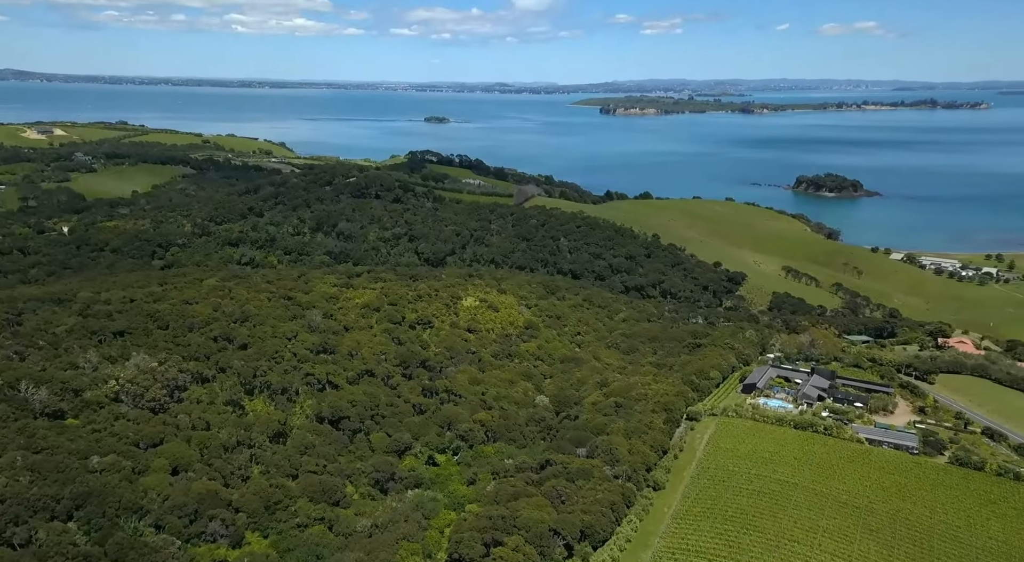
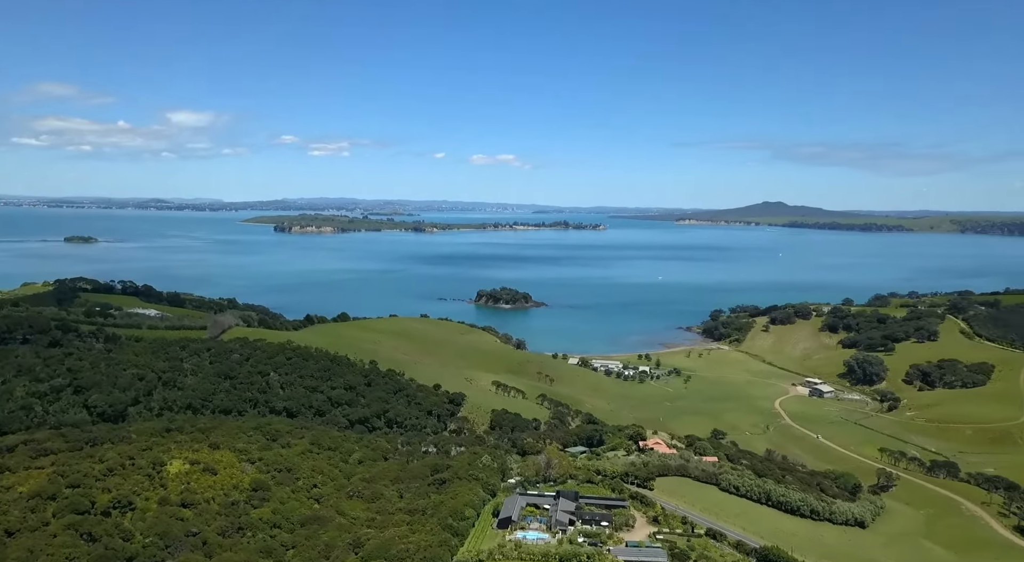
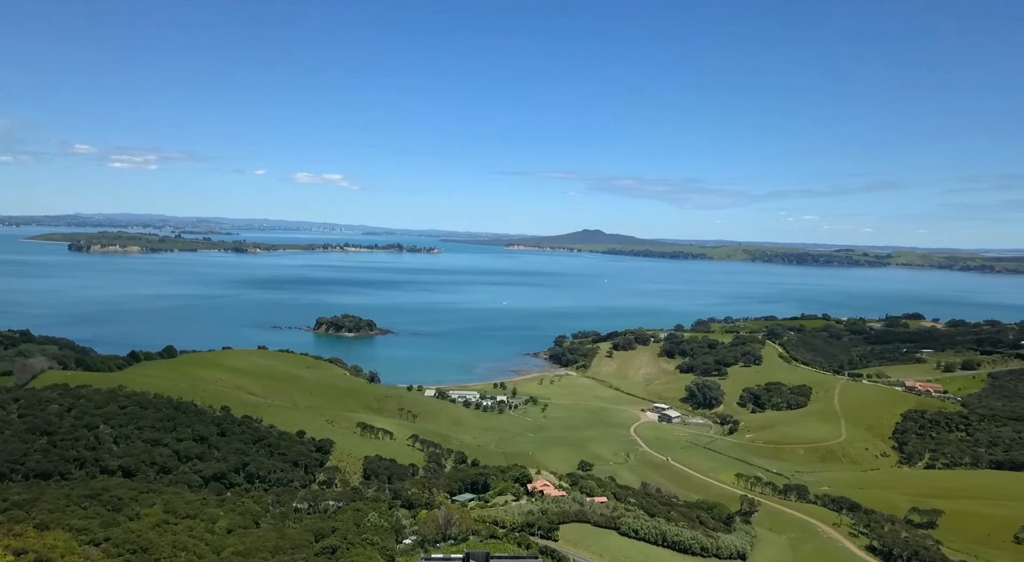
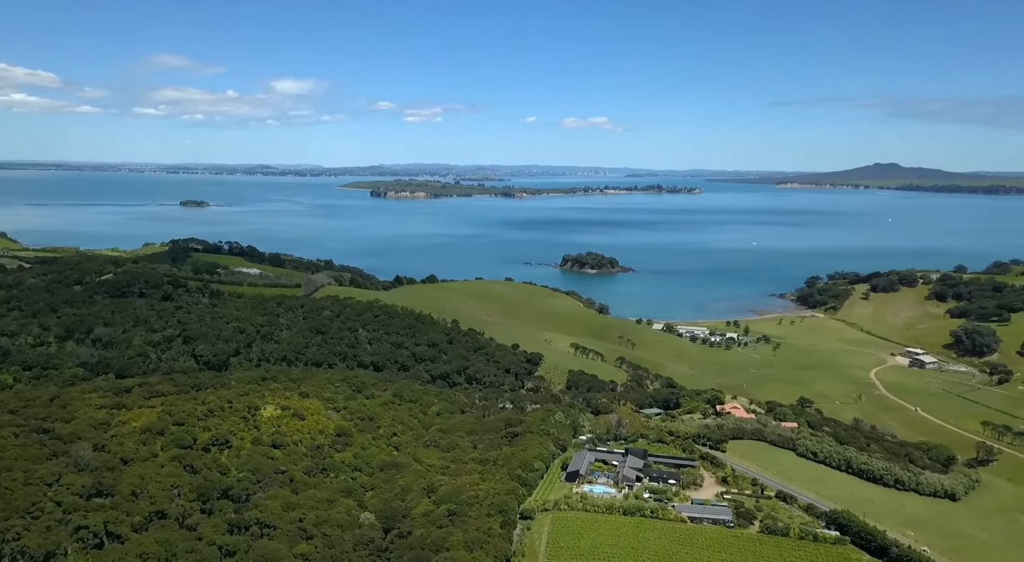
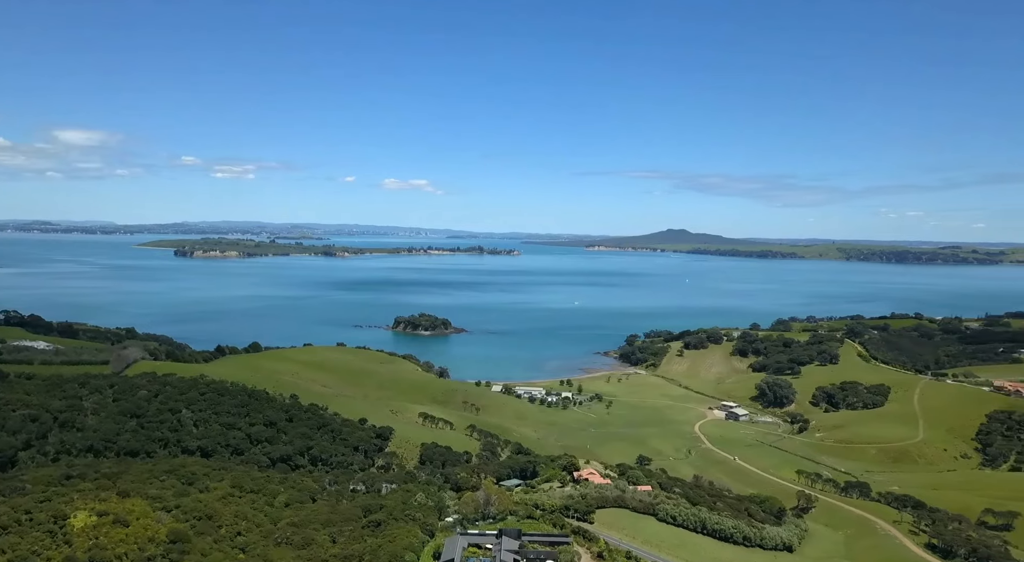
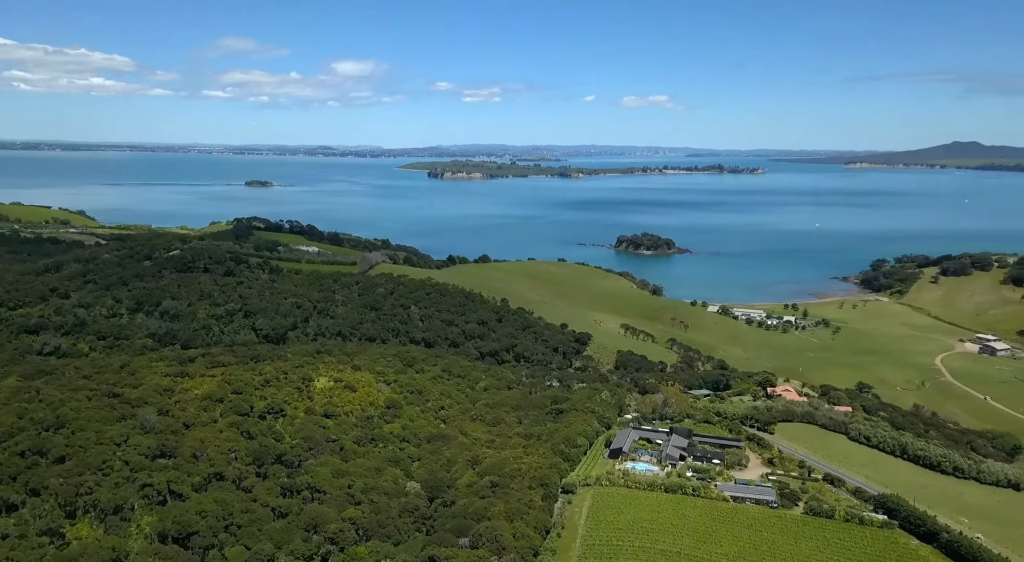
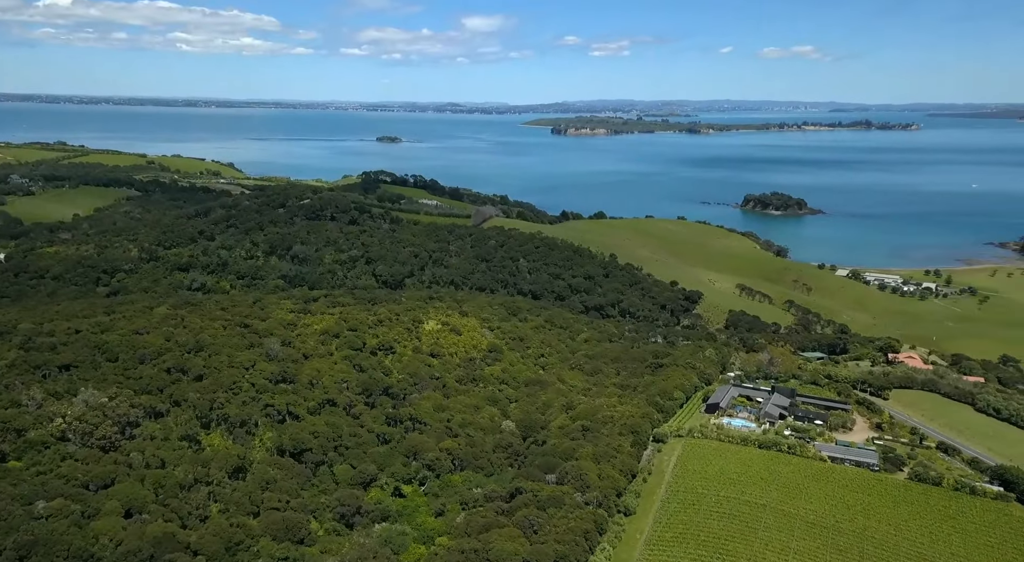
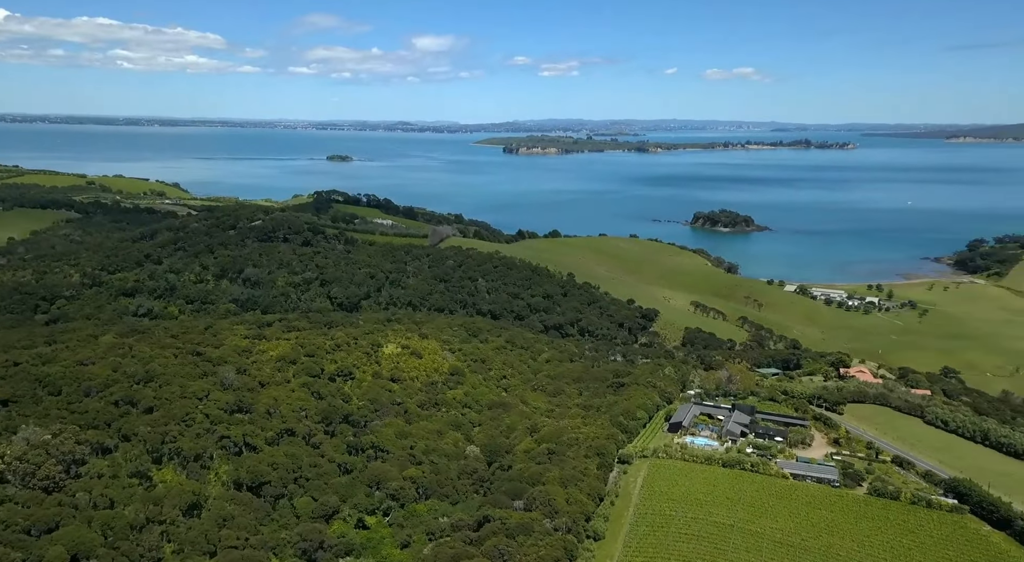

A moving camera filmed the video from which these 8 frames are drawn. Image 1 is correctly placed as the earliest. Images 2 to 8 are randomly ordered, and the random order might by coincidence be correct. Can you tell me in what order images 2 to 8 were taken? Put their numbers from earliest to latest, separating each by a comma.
7, 8, 6, 4, 2, 5, 3
